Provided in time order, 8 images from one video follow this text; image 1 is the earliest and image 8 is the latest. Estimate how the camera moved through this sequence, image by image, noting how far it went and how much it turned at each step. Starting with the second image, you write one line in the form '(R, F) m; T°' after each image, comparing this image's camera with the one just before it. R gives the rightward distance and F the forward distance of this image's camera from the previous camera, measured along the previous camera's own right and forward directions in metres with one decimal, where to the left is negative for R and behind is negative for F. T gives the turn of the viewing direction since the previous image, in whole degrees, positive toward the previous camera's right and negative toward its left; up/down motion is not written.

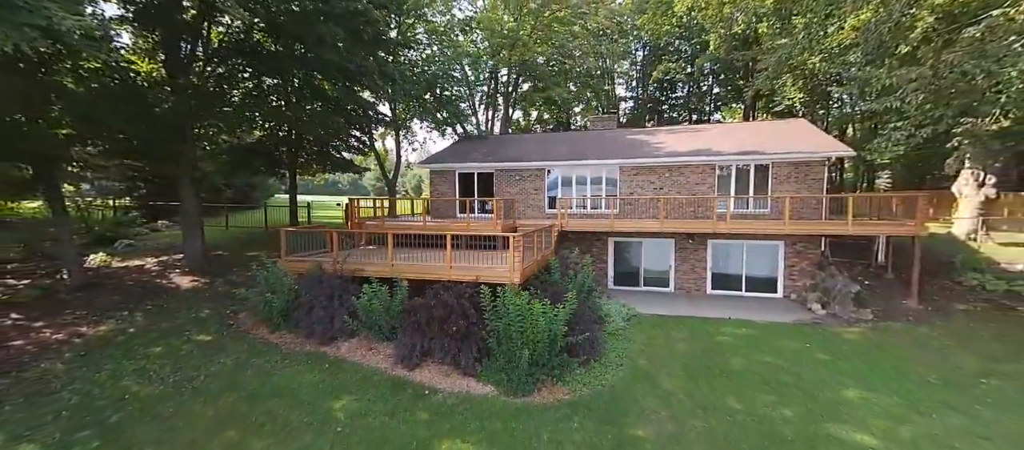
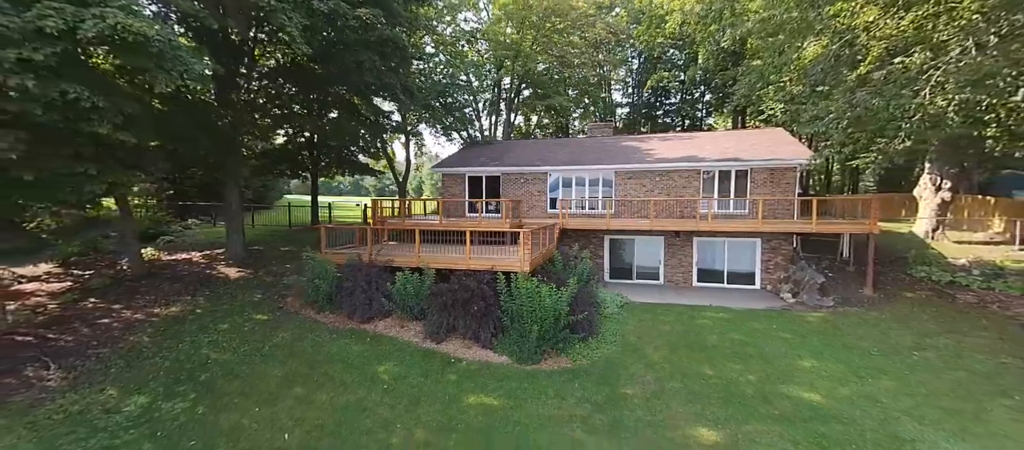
(-0.3, -1.5) m; 0°
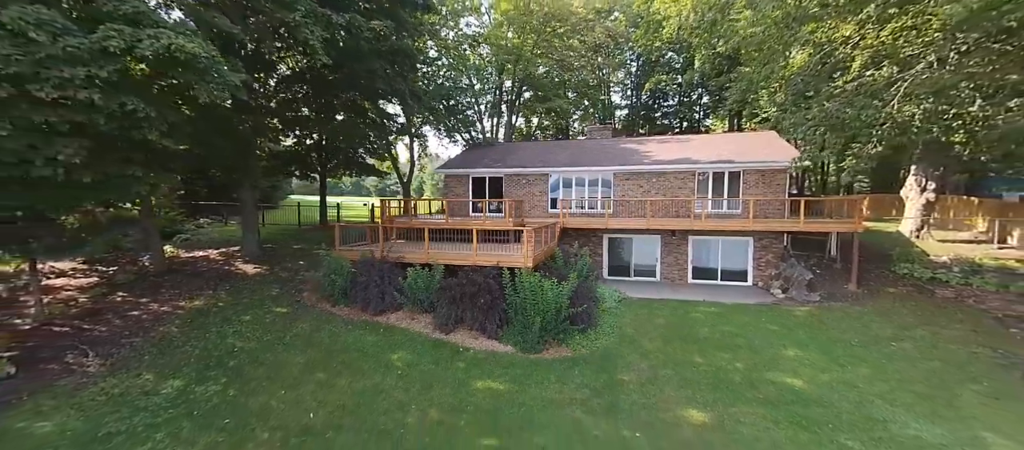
(-0.1, -0.6) m; 0°
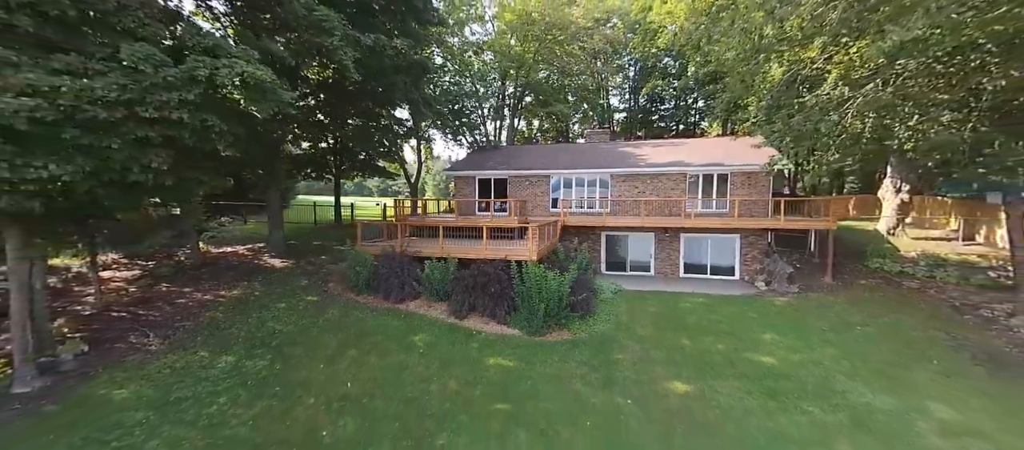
(-0.2, -1.2) m; 0°
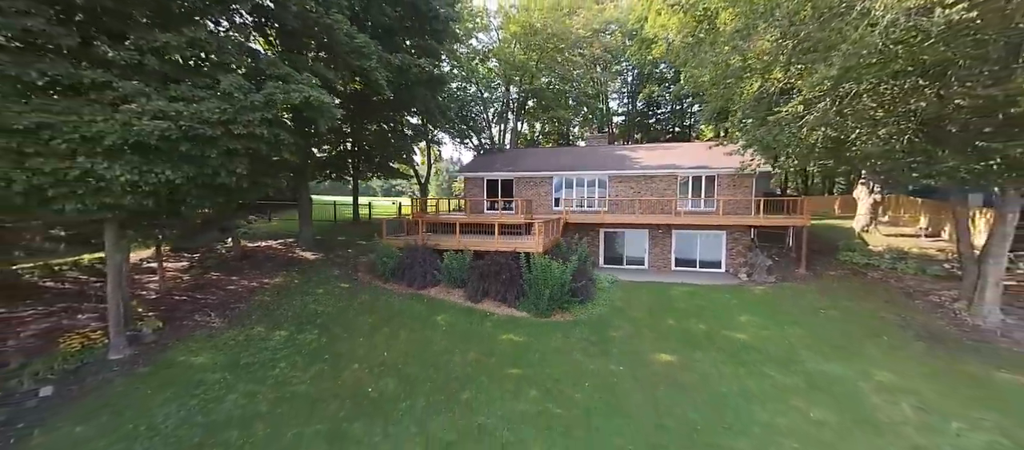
(-0.3, -1.6) m; 0°
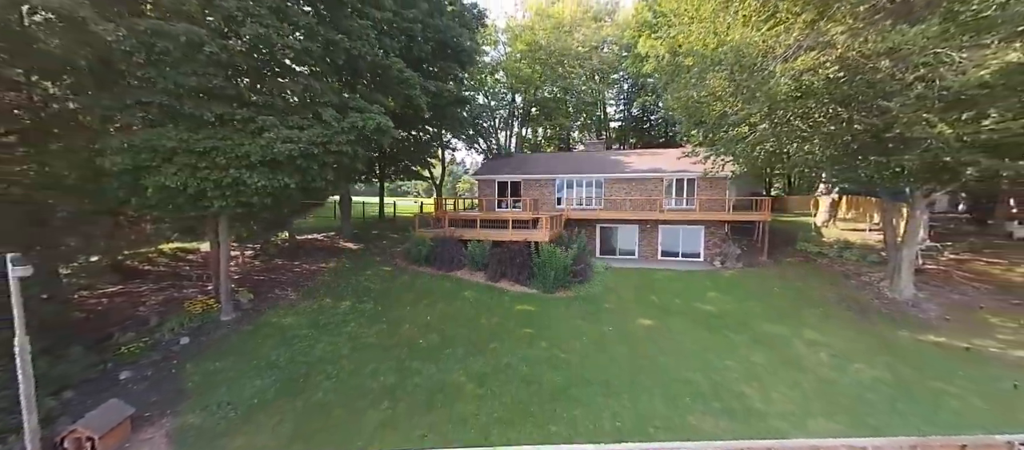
(-0.5, -3.0) m; 0°
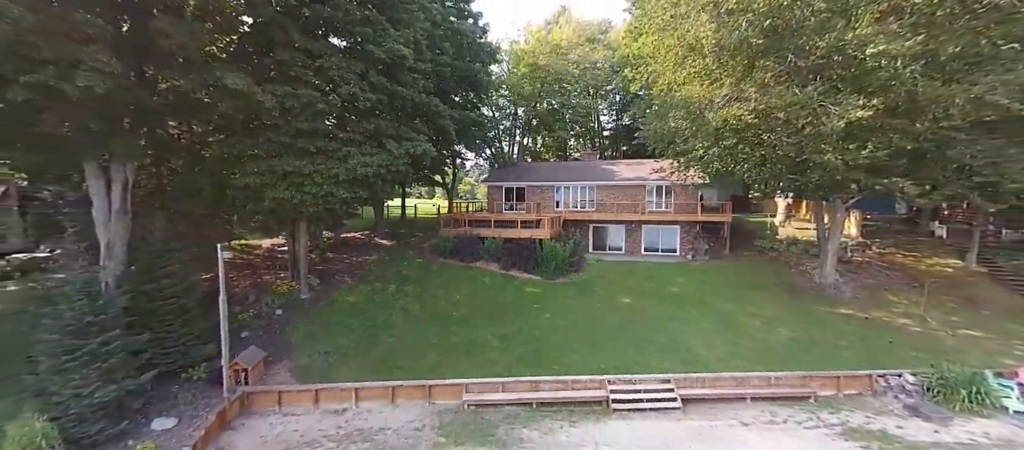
(-0.6, -3.9) m; 0°
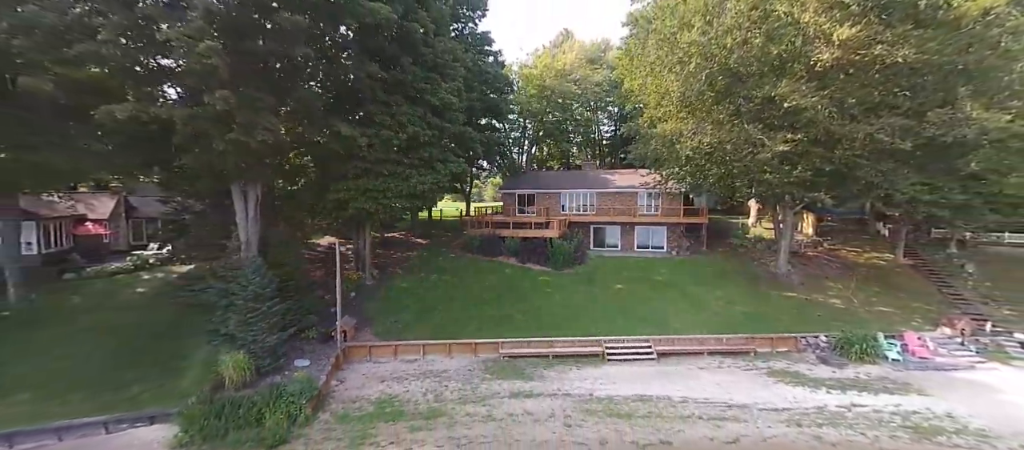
(-0.9, -4.7) m; 0°
